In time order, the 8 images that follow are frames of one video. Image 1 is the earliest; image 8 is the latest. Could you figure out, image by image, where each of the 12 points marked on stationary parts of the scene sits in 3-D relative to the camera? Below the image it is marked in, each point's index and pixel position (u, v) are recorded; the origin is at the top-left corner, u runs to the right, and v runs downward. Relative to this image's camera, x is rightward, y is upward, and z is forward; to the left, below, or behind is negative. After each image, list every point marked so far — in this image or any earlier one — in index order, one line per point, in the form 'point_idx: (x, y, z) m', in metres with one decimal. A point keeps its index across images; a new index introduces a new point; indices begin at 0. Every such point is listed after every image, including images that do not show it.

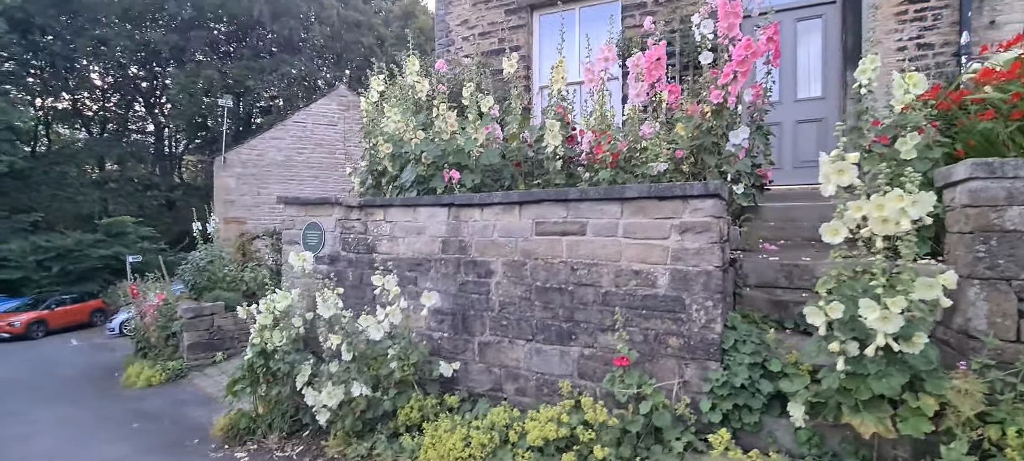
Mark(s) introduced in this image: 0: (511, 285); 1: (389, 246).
0: (0.0, -0.4, +3.7) m
1: (-1.1, -0.1, +4.4) m
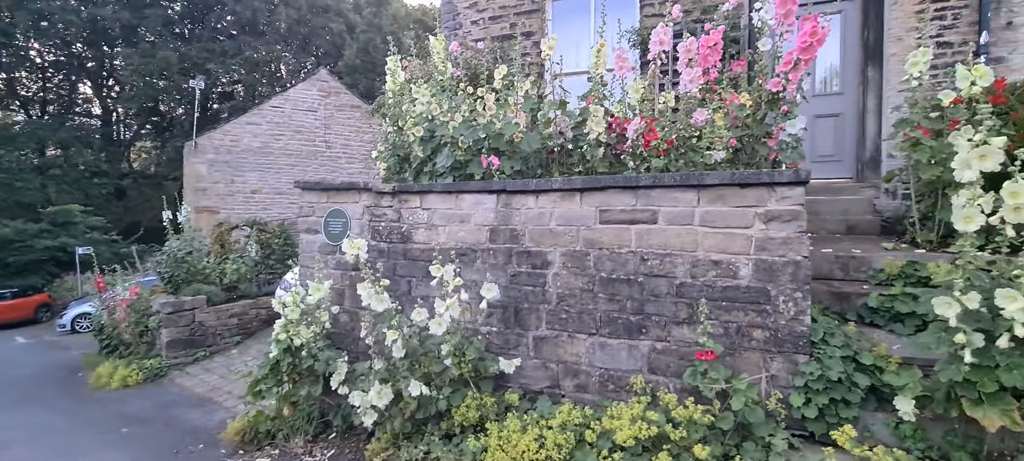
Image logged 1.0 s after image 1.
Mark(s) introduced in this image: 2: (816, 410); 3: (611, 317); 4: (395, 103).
0: (+0.4, -0.3, +3.5) m
1: (-0.7, 0.0, +4.1) m
2: (+1.7, -1.0, +2.8) m
3: (+0.7, -0.6, +3.4) m
4: (-1.2, +1.3, +5.1) m
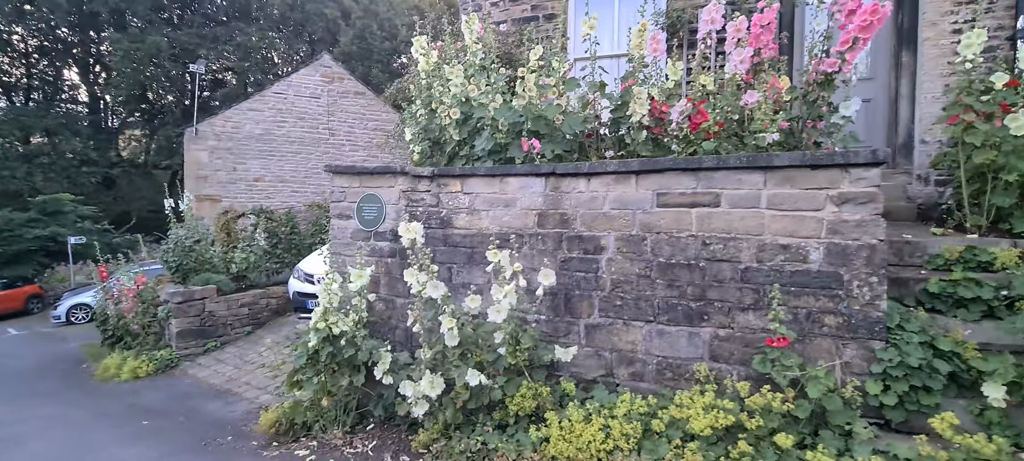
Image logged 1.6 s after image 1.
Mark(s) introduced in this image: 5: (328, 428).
0: (+0.8, -0.2, +3.4) m
1: (-0.4, +0.1, +4.0) m
2: (+2.1, -0.9, +2.7) m
3: (+1.1, -0.5, +3.3) m
4: (-0.9, +1.5, +5.0) m
5: (-1.5, -1.6, +4.0) m
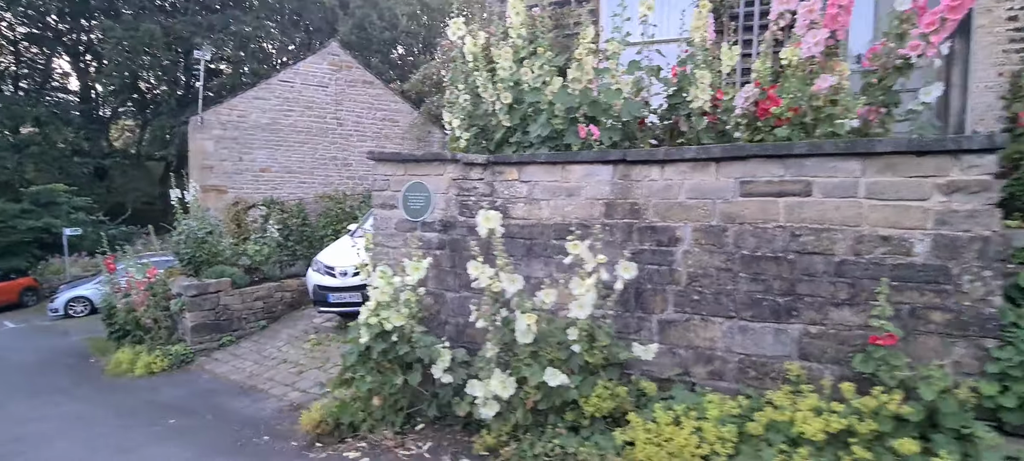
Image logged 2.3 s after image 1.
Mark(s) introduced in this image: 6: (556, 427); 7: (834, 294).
0: (+1.3, -0.2, +3.2) m
1: (+0.1, +0.2, +3.8) m
2: (+2.6, -0.9, +2.5) m
3: (+1.5, -0.4, +3.1) m
4: (-0.4, +1.6, +4.7) m
5: (-1.1, -1.5, +3.8) m
6: (+0.3, -1.3, +3.1) m
7: (+1.9, -0.4, +2.9) m
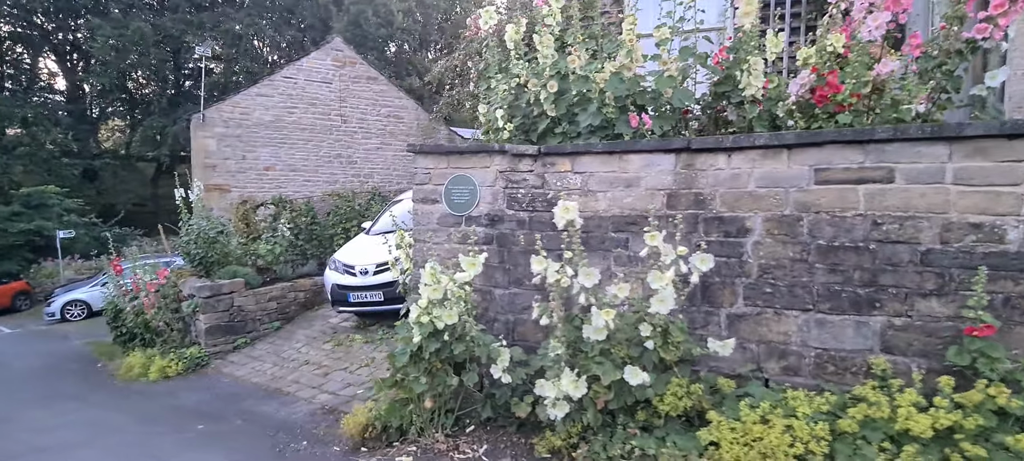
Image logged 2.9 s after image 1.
0: (+1.7, -0.1, +3.1) m
1: (+0.5, +0.2, +3.6) m
2: (+3.0, -0.8, +2.4) m
3: (+2.0, -0.4, +3.0) m
4: (0.0, +1.6, +4.6) m
5: (-0.6, -1.5, +3.6) m
6: (+0.7, -1.2, +3.0) m
7: (+2.3, -0.3, +2.8) m
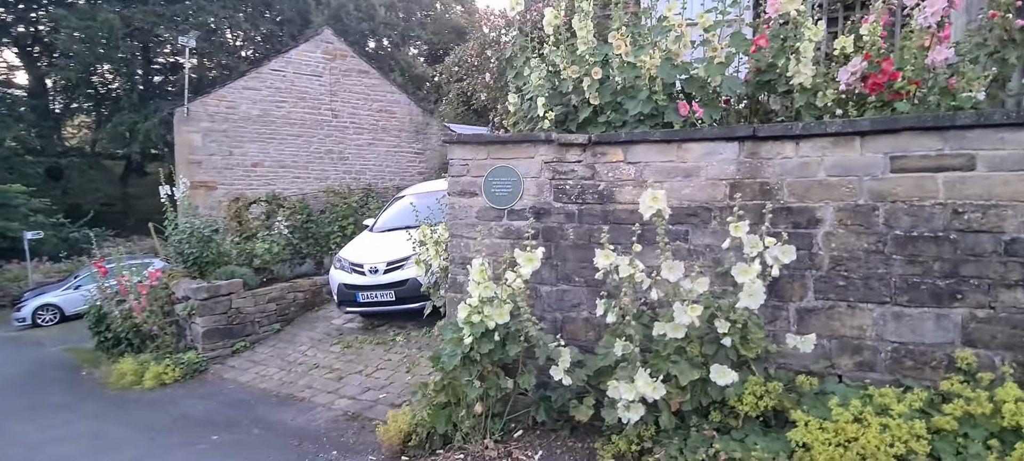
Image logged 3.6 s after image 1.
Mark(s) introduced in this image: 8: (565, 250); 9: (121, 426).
0: (+2.1, 0.0, +3.0) m
1: (+0.9, +0.3, +3.5) m
2: (+3.4, -0.7, +2.4) m
3: (+2.4, -0.3, +2.9) m
4: (+0.3, +1.7, +4.4) m
5: (-0.3, -1.5, +3.4) m
6: (+1.1, -1.2, +2.8) m
7: (+2.7, -0.3, +2.7) m
8: (+0.4, -0.1, +3.6) m
9: (-4.1, -2.1, +5.2) m
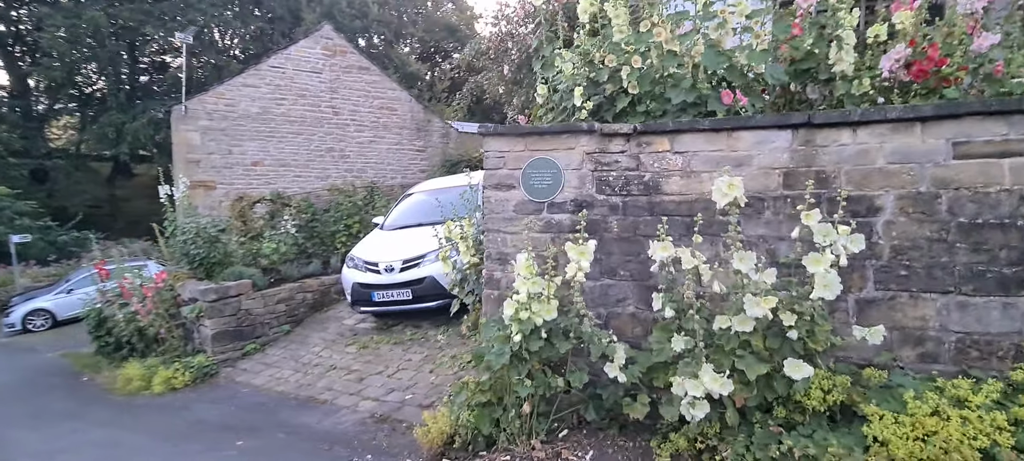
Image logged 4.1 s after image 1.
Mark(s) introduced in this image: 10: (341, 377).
0: (+2.4, 0.0, +2.9) m
1: (+1.2, +0.3, +3.4) m
2: (+3.8, -0.6, +2.3) m
3: (+2.7, -0.2, +2.8) m
4: (+0.6, +1.7, +4.3) m
5: (+0.1, -1.4, +3.3) m
6: (+1.4, -1.1, +2.7) m
7: (+3.1, -0.2, +2.7) m
8: (+0.7, -0.1, +3.5) m
9: (-3.8, -2.1, +5.0) m
10: (-2.0, -1.7, +5.8) m
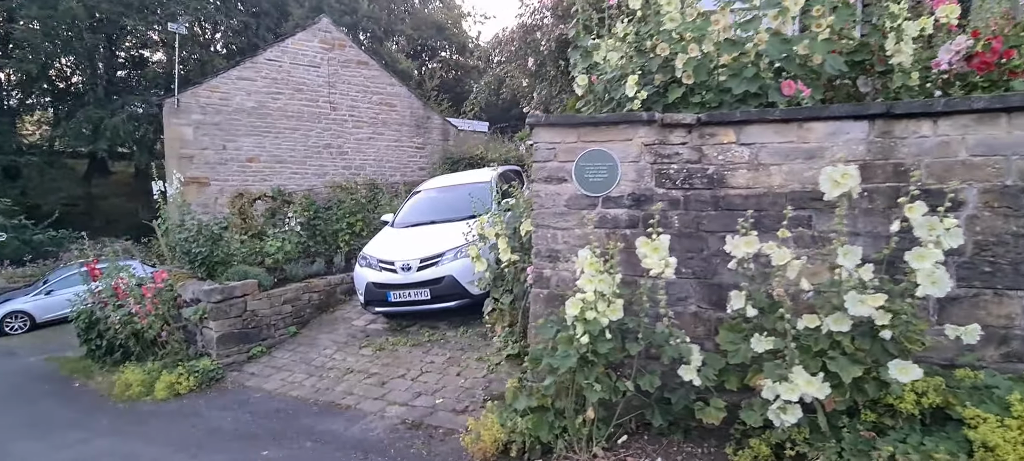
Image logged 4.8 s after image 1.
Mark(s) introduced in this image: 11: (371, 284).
0: (+2.8, +0.1, +2.8) m
1: (+1.6, +0.4, +3.2) m
2: (+4.2, -0.6, +2.3) m
3: (+3.1, -0.2, +2.7) m
4: (+0.9, +1.8, +4.1) m
5: (+0.5, -1.4, +3.1) m
6: (+1.9, -1.1, +2.6) m
7: (+3.5, -0.1, +2.6) m
8: (+1.1, -0.1, +3.3) m
9: (-3.5, -2.0, +4.7) m
10: (-1.7, -1.7, +5.5) m
11: (-1.9, -0.7, +6.5) m
